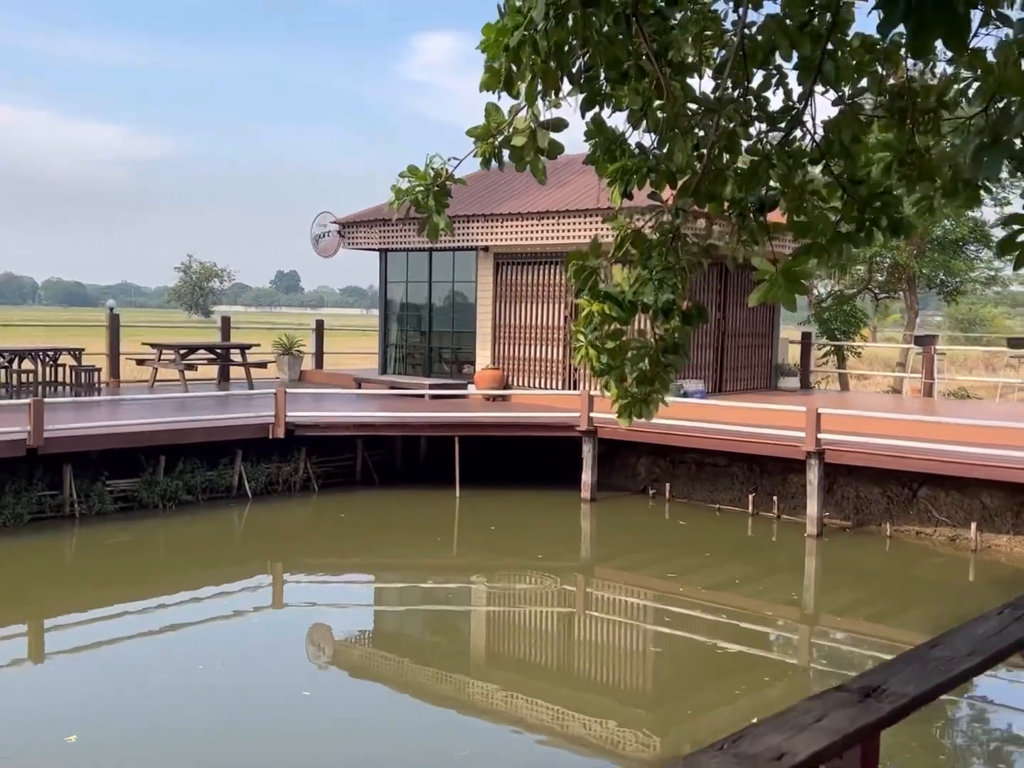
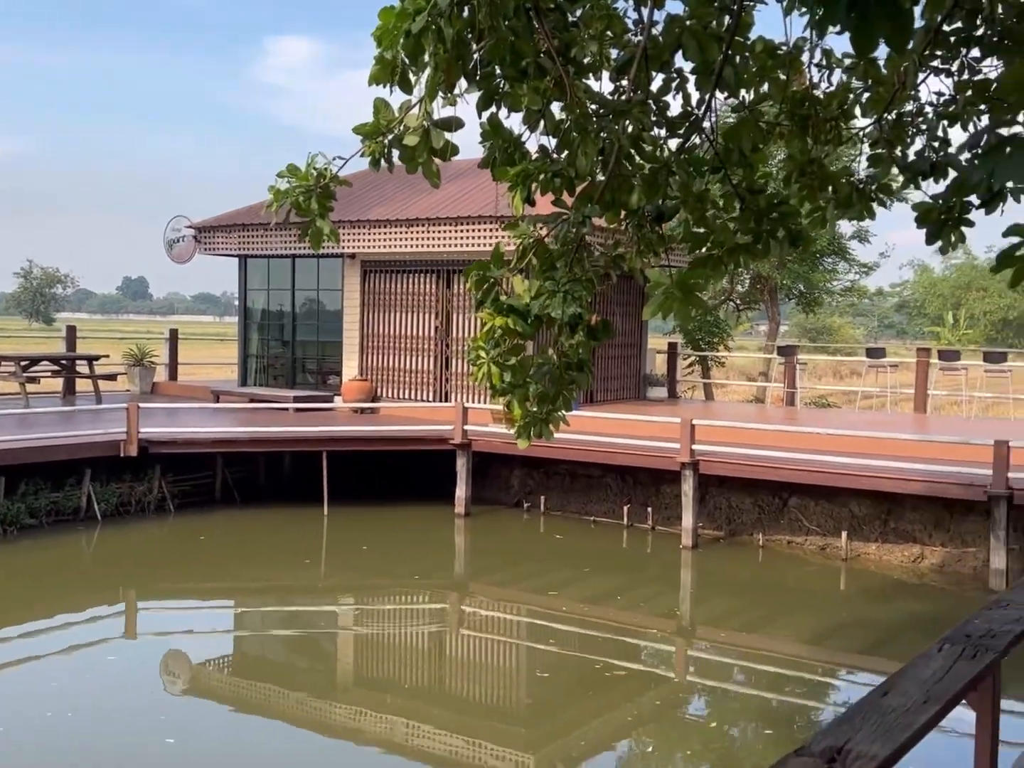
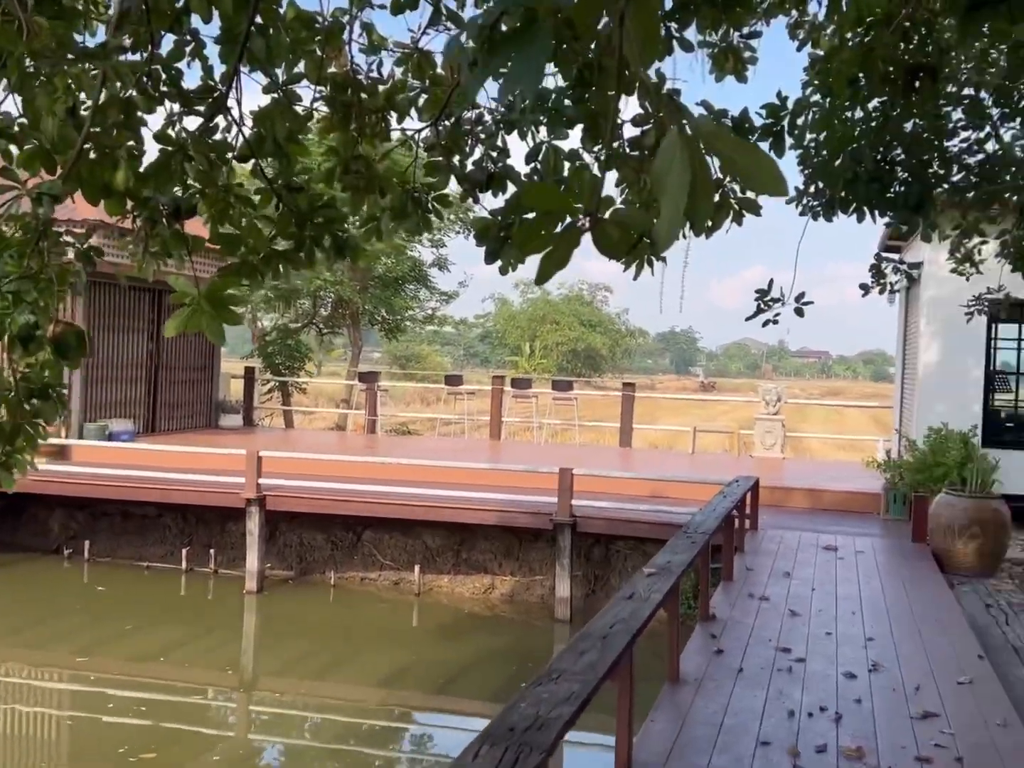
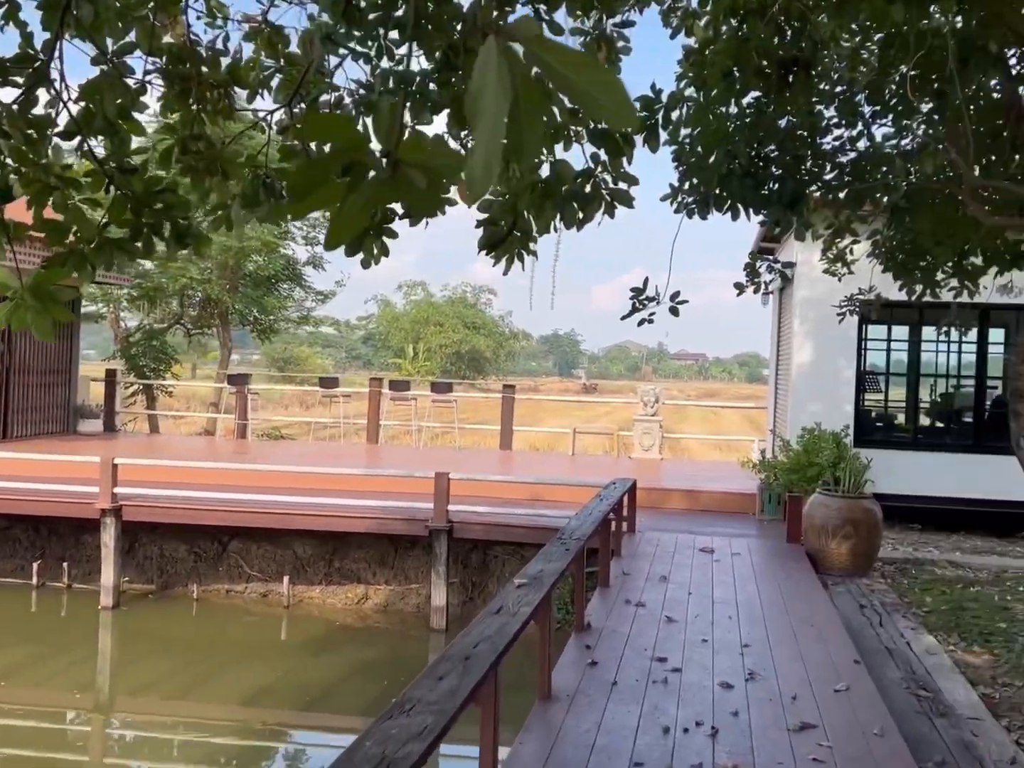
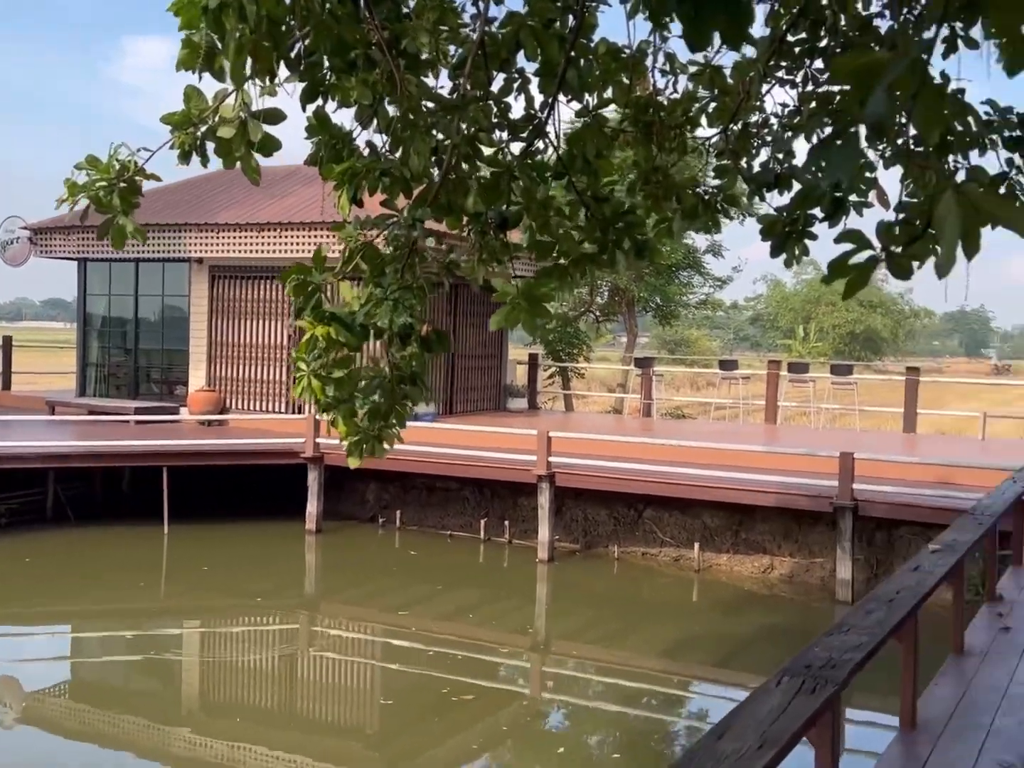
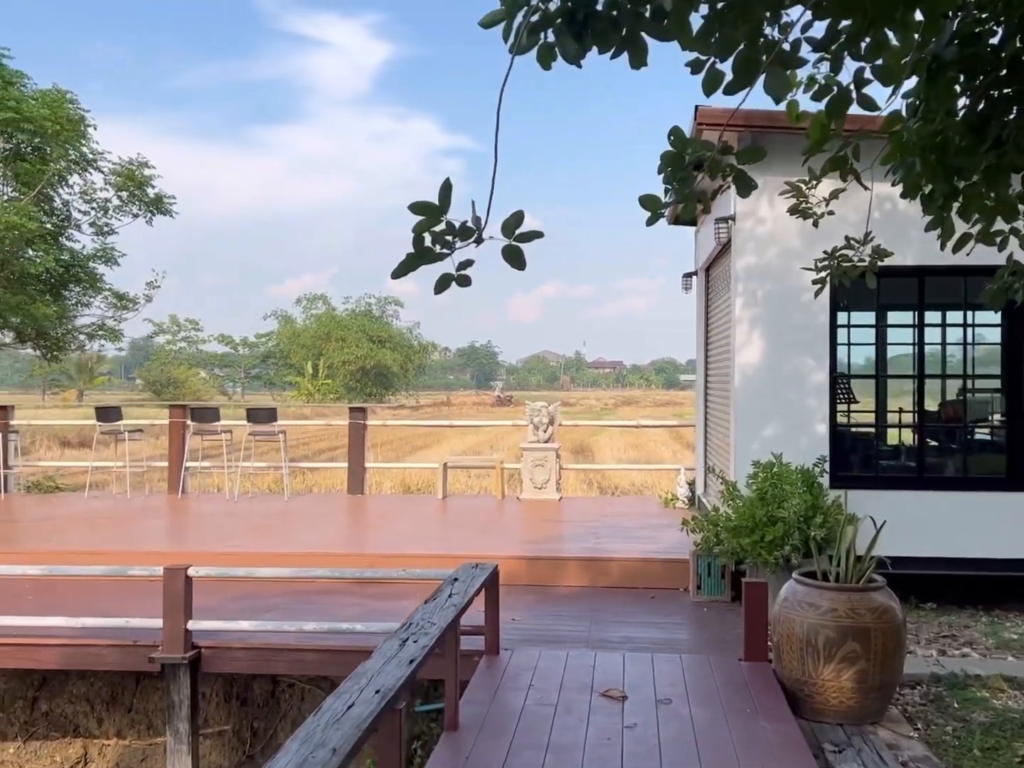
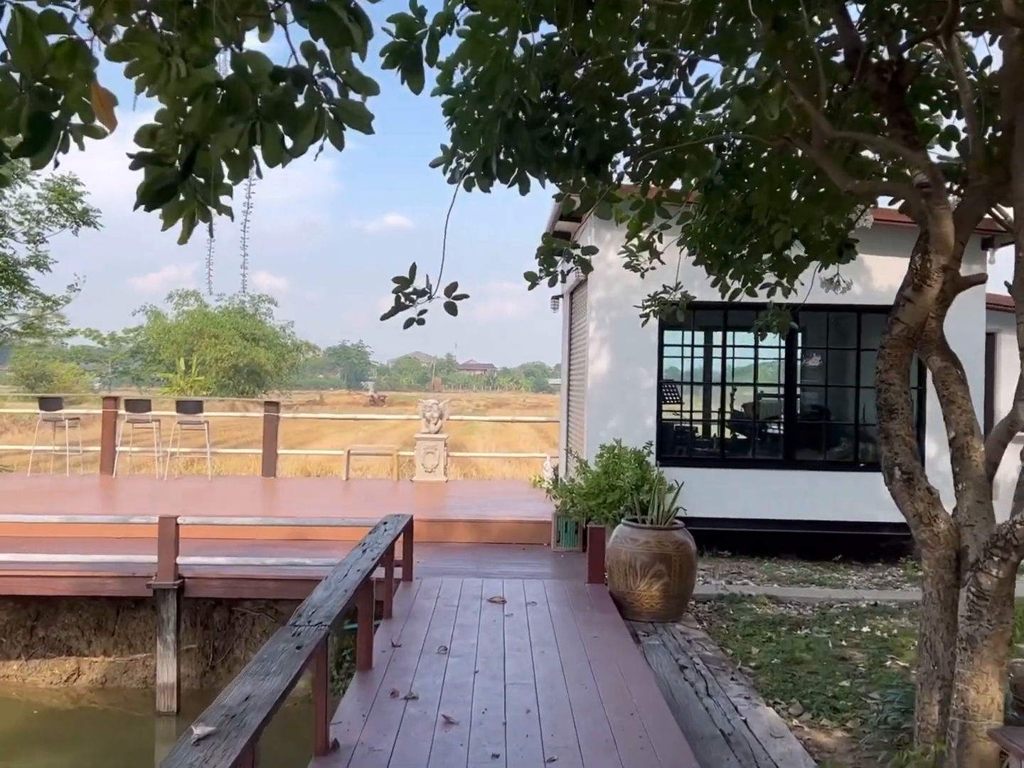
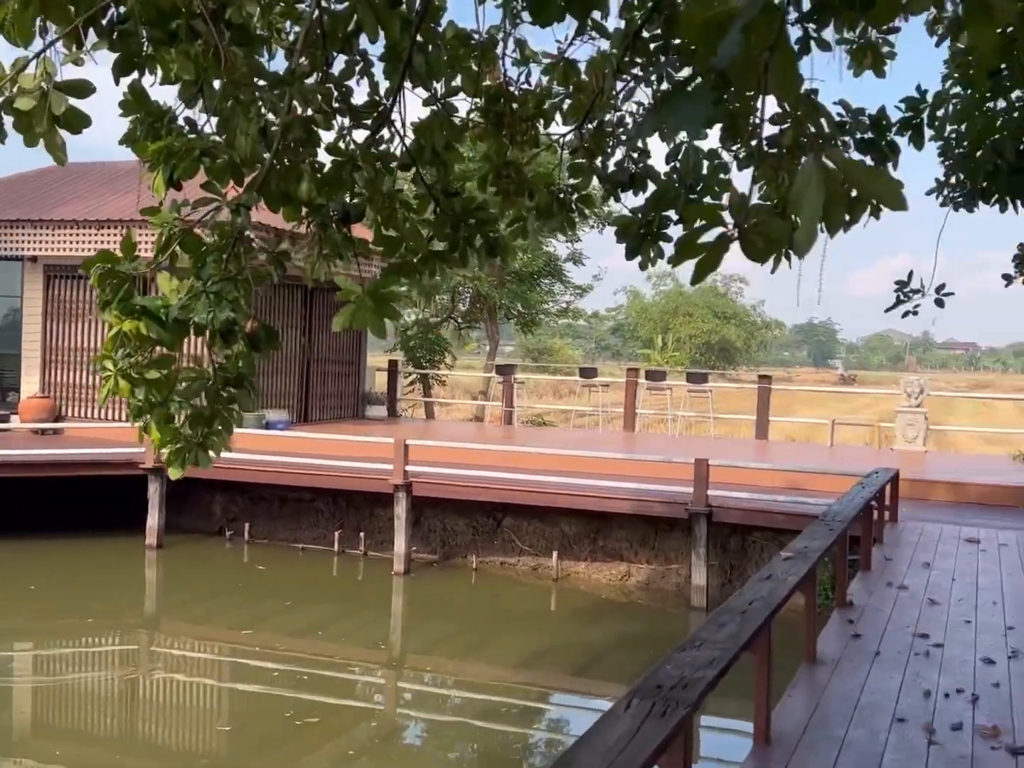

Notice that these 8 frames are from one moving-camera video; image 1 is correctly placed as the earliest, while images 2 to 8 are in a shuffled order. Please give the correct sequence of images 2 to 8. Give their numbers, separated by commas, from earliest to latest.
2, 5, 8, 3, 4, 7, 6
